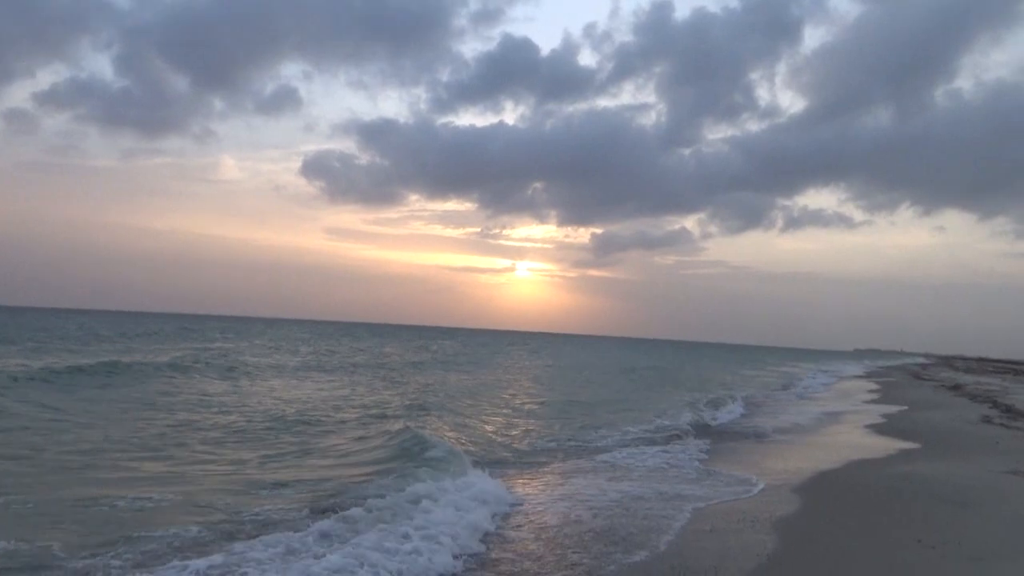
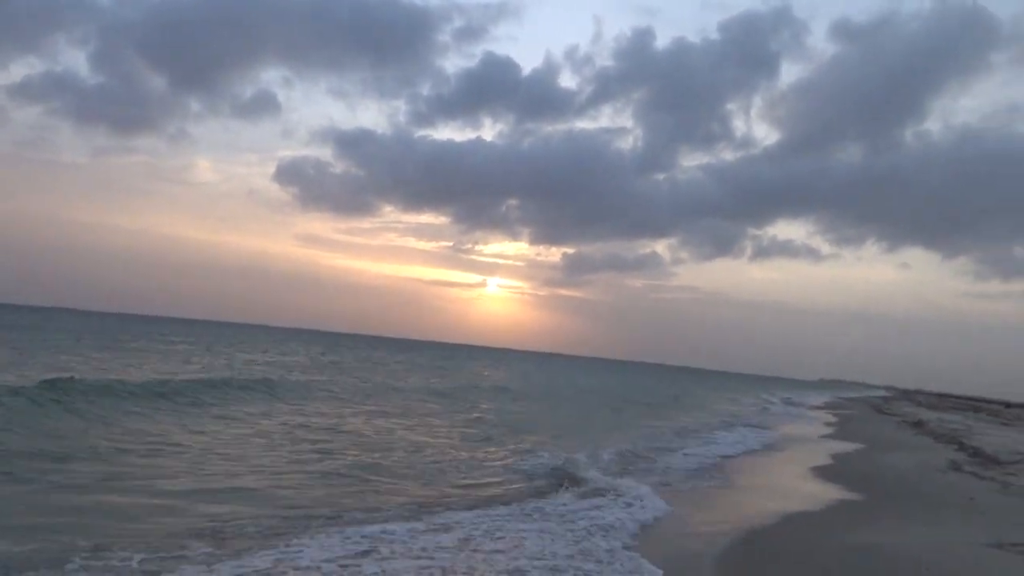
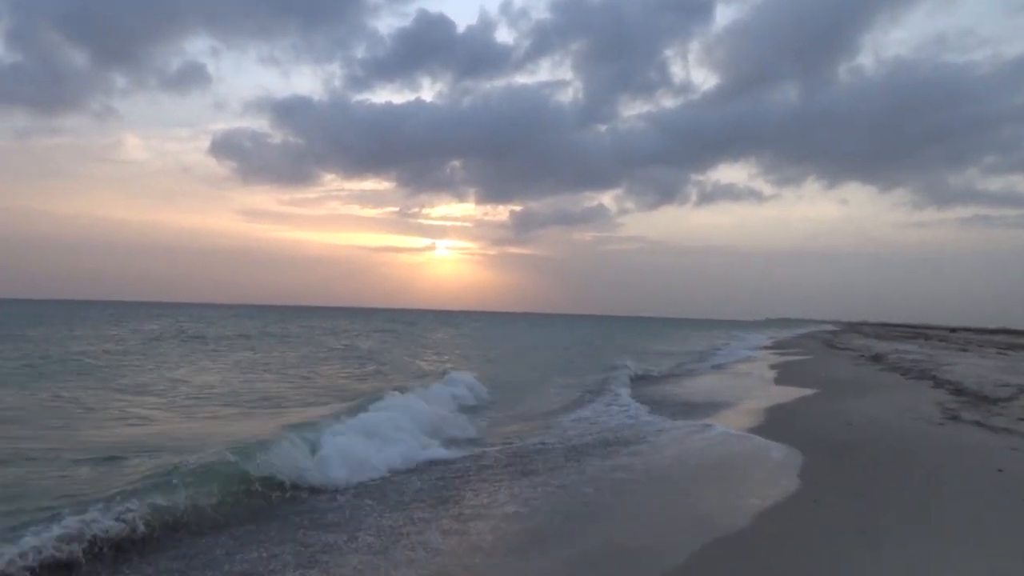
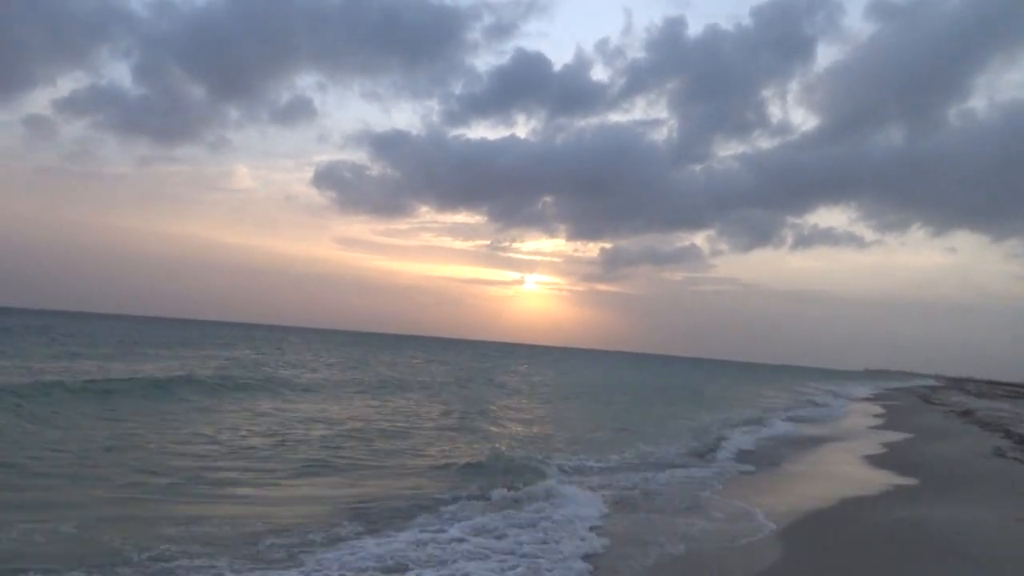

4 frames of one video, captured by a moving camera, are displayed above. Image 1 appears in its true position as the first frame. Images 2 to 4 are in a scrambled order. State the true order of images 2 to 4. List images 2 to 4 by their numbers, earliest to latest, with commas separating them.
4, 2, 3
